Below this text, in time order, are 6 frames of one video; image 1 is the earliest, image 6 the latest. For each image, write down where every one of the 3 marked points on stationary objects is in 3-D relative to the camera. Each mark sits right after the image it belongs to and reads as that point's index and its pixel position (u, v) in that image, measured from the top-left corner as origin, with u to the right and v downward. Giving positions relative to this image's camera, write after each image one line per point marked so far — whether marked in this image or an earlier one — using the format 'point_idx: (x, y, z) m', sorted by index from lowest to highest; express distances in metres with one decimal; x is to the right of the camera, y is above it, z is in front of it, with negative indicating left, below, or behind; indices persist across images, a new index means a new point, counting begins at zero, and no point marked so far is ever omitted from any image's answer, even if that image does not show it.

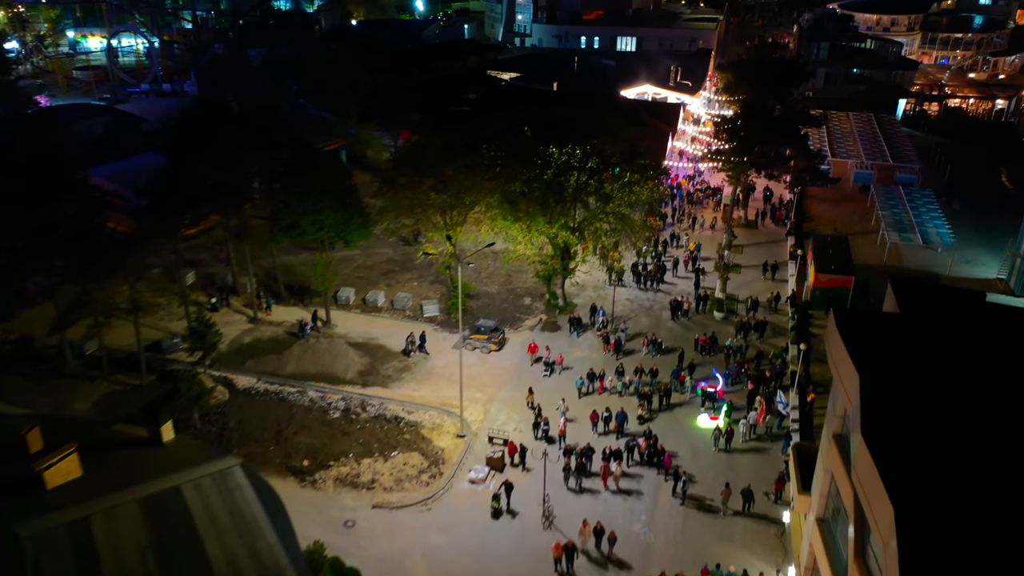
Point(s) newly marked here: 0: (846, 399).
0: (+6.0, -2.1, +15.0) m
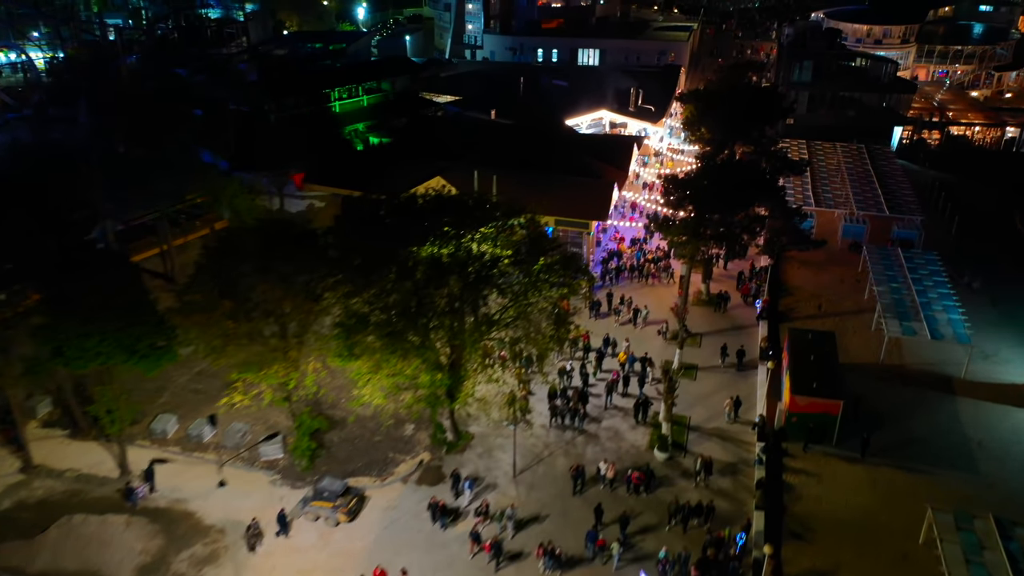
0: (+2.6, -5.7, +6.9) m
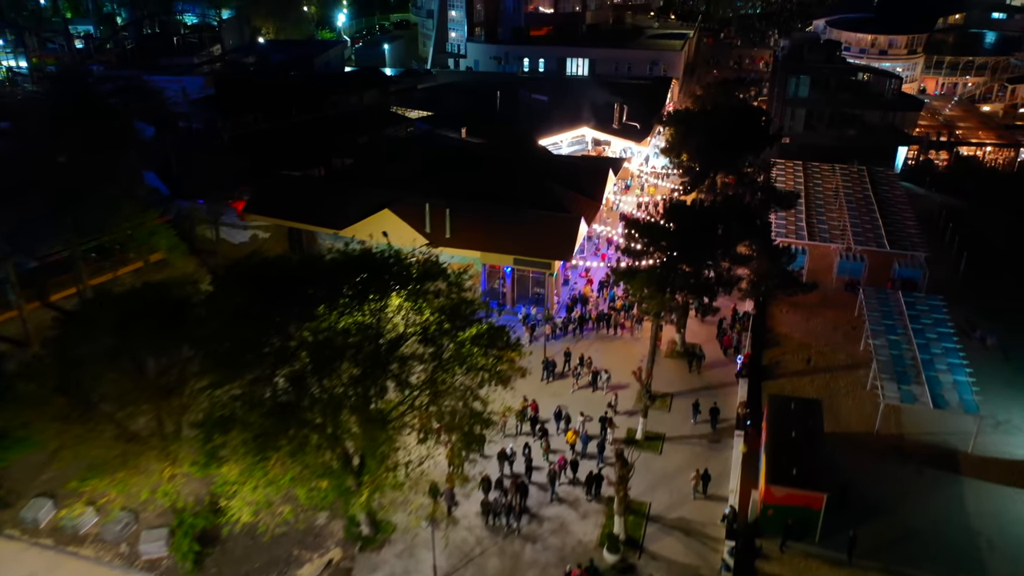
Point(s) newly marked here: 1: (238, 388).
0: (+0.6, -7.4, +3.4) m
1: (-5.2, -1.9, +15.6) m
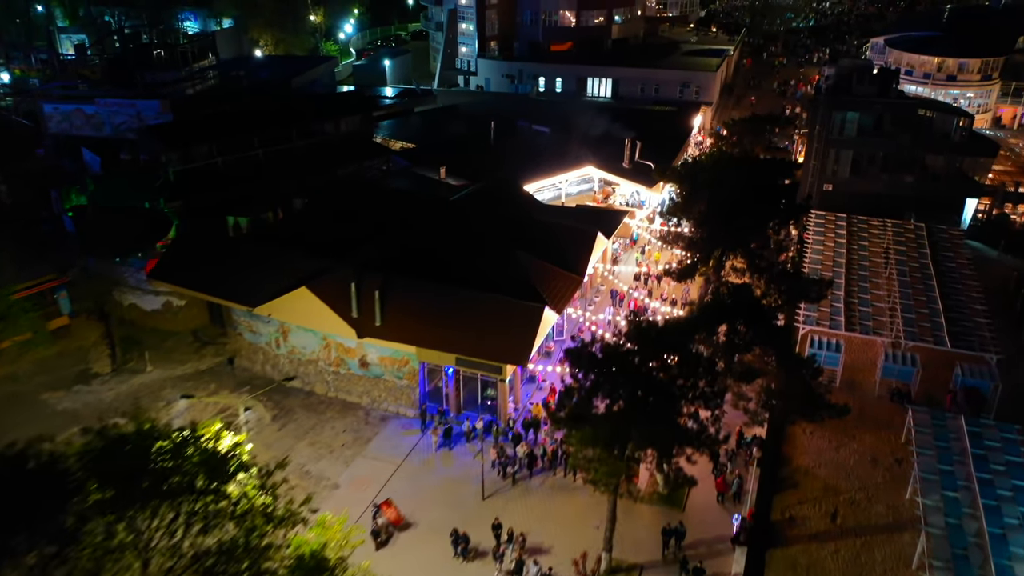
0: (-2.9, -10.4, -3.0) m
1: (-7.8, -4.8, +9.5) m
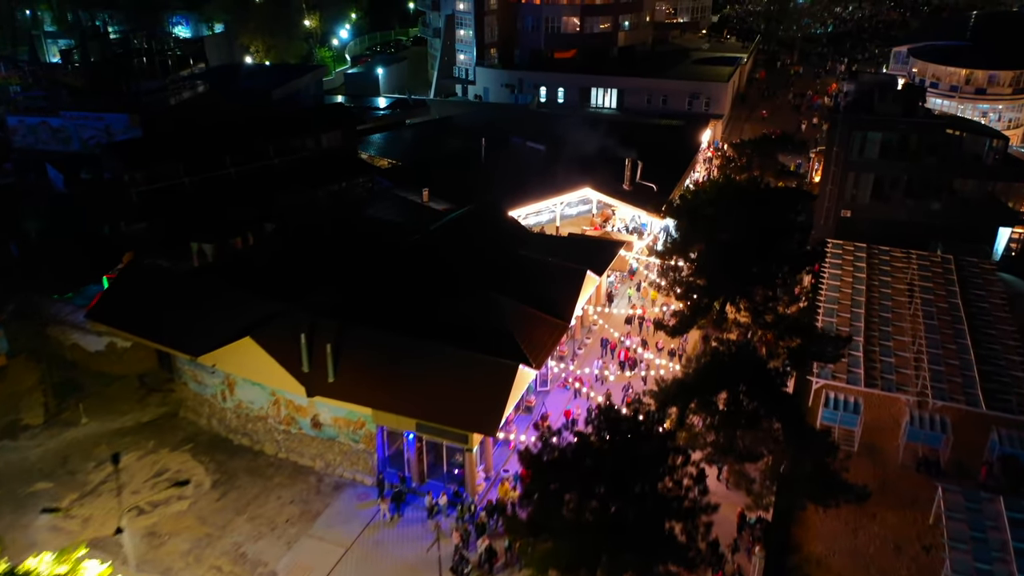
0: (-4.3, -11.8, -6.0) m
1: (-8.9, -6.1, +6.6) m
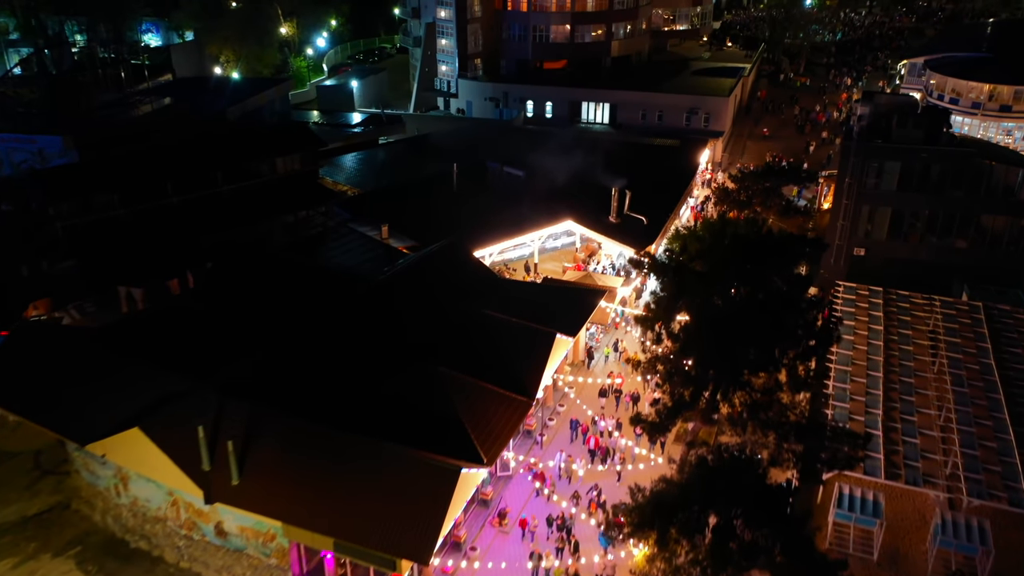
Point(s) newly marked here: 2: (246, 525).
0: (-5.6, -13.5, -9.9) m
1: (-10.1, -7.8, +2.8) m
2: (-5.8, -5.1, +18.0) m
